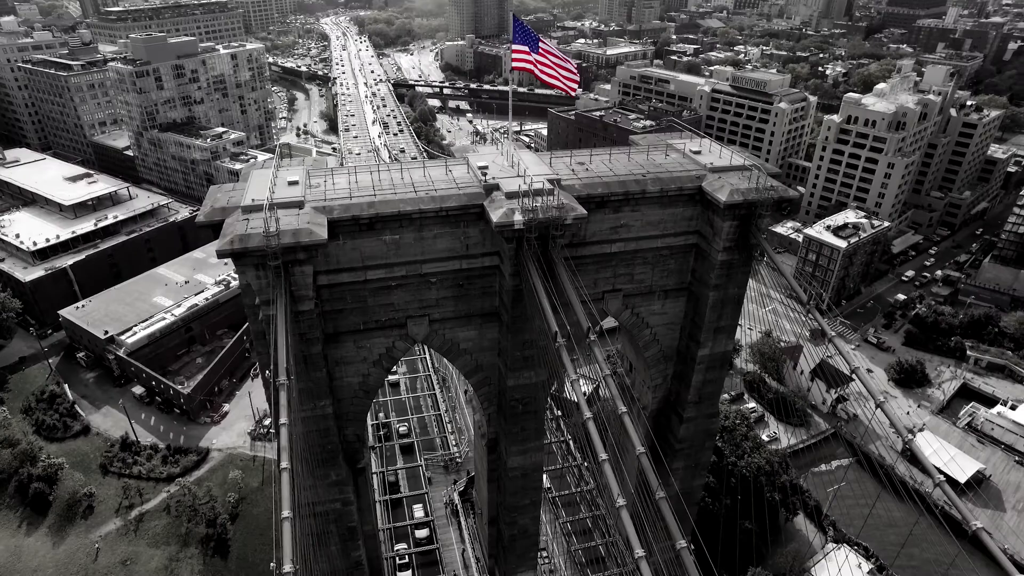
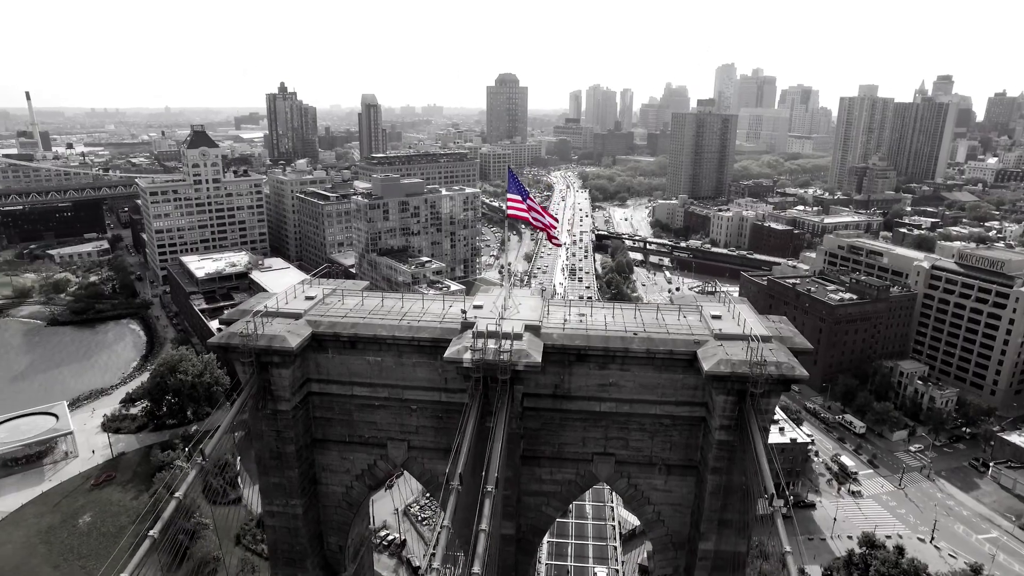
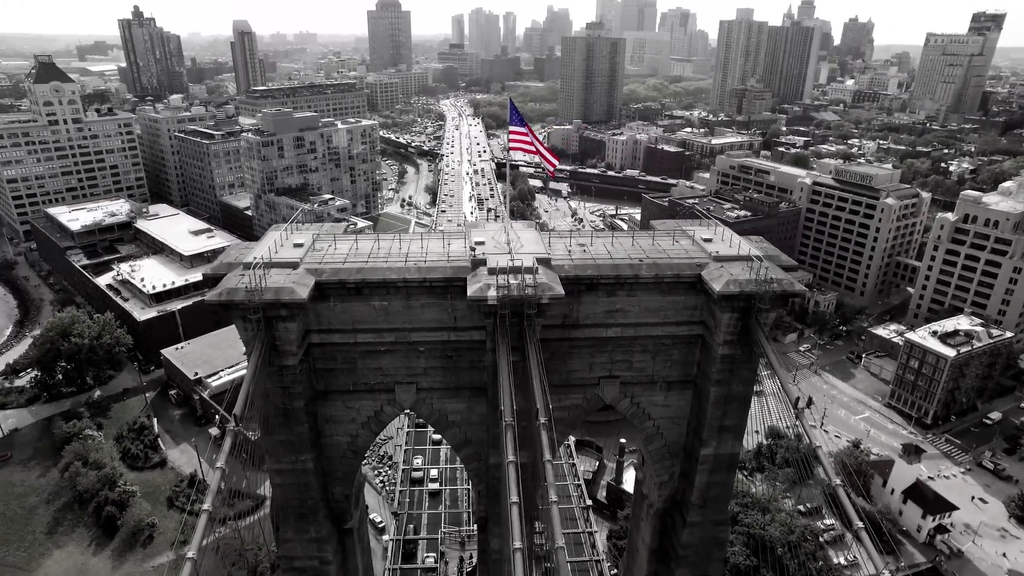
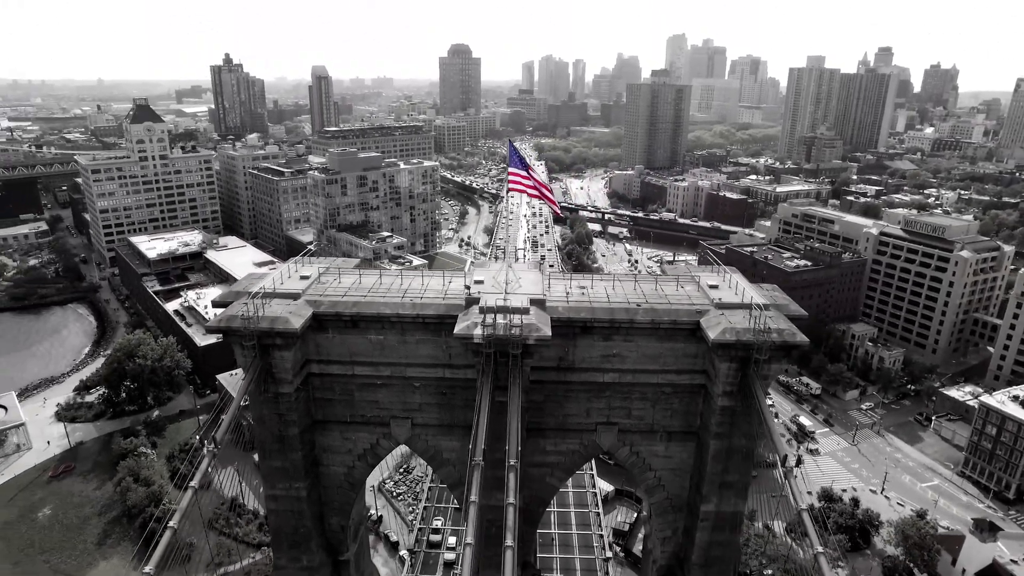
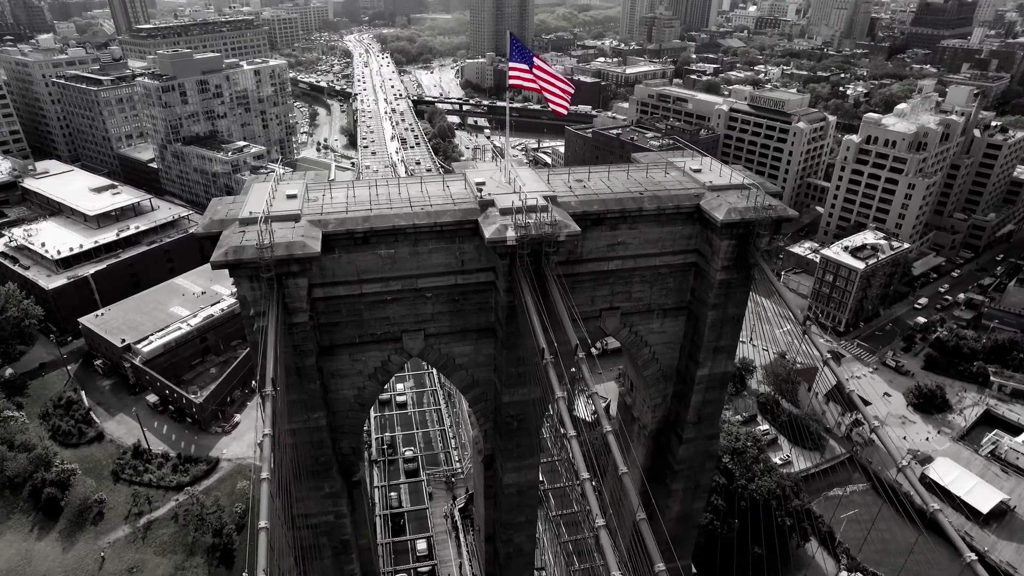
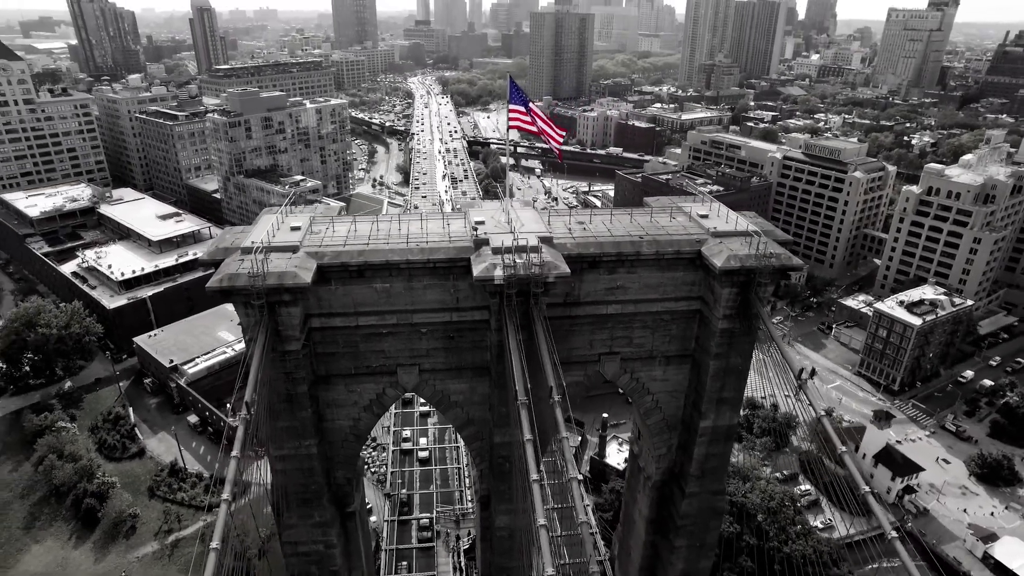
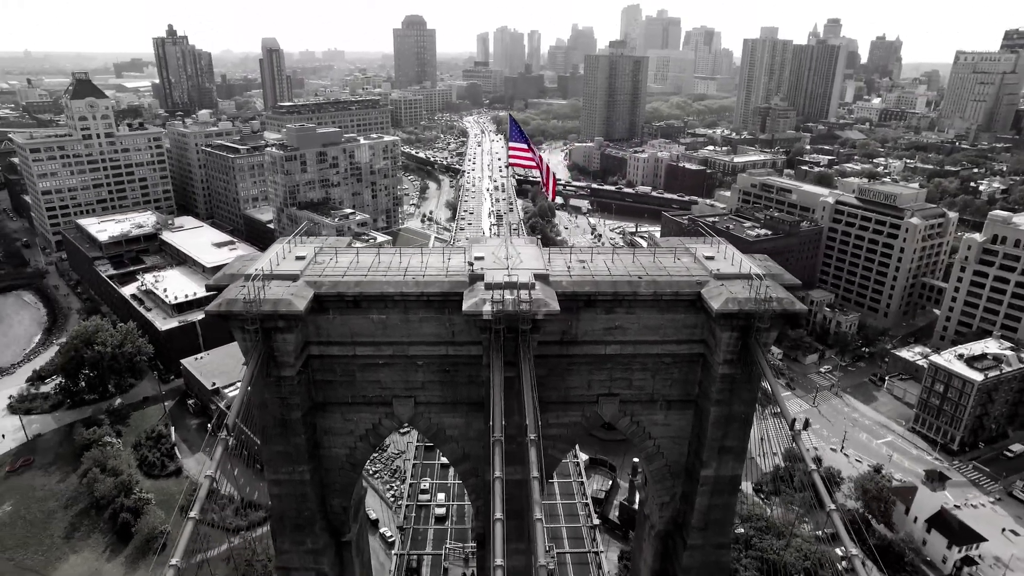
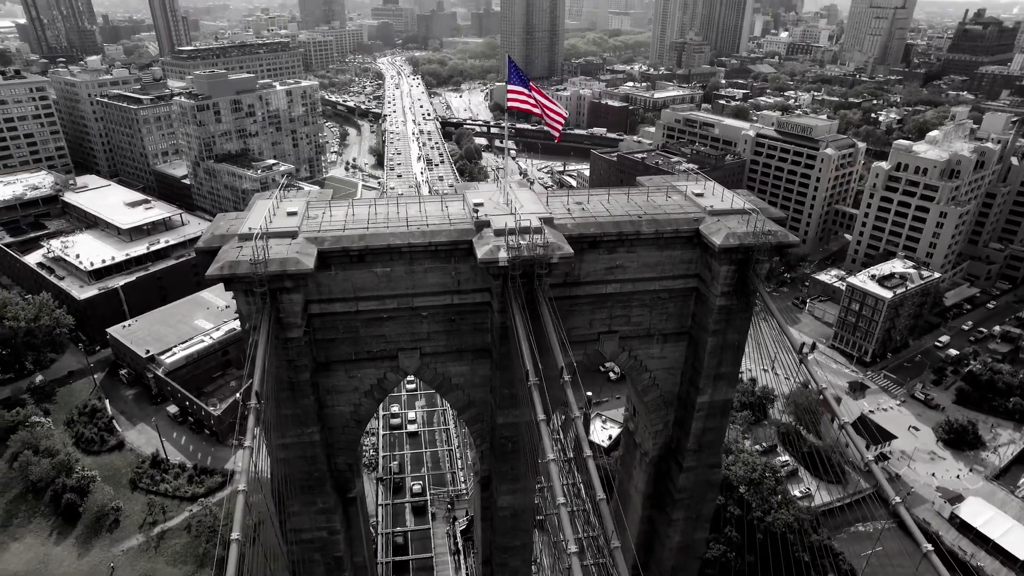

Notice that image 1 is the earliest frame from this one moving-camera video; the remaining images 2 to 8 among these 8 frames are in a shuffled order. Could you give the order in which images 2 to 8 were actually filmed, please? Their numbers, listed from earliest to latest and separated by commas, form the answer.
5, 8, 6, 3, 7, 4, 2
